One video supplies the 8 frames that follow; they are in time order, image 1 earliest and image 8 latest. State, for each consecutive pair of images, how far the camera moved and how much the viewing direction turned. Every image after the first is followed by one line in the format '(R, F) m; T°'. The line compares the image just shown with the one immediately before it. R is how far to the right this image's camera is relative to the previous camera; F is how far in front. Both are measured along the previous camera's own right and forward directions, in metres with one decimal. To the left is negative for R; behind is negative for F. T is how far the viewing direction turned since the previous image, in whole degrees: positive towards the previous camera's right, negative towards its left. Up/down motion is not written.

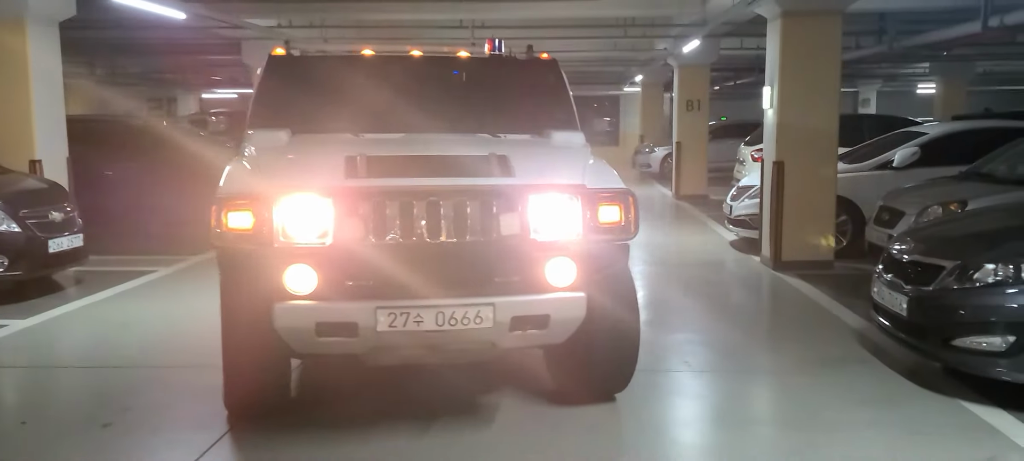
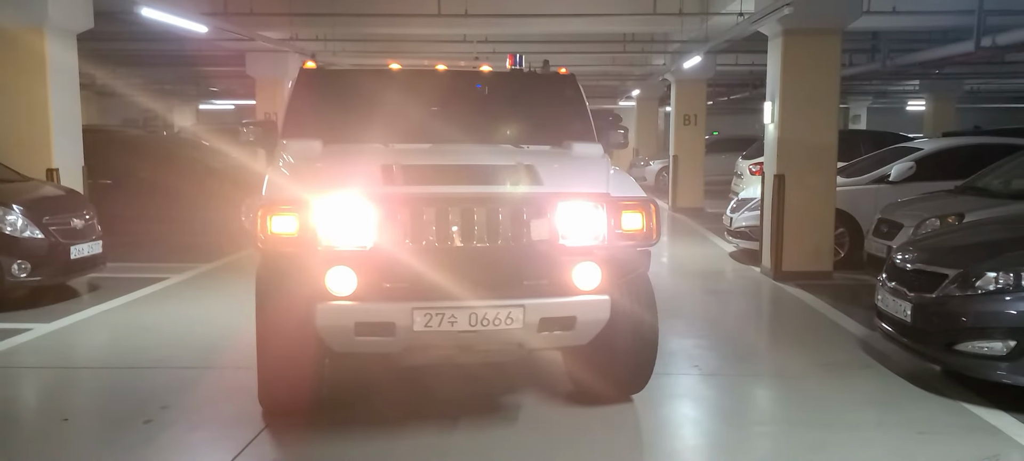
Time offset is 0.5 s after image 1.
(-0.2, -0.2) m; +1°
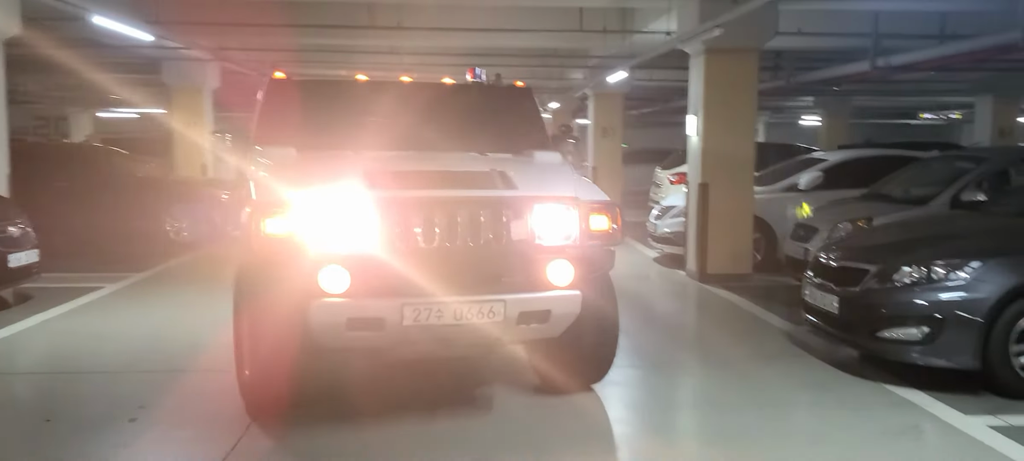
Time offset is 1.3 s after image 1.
(-0.3, -0.3) m; +6°
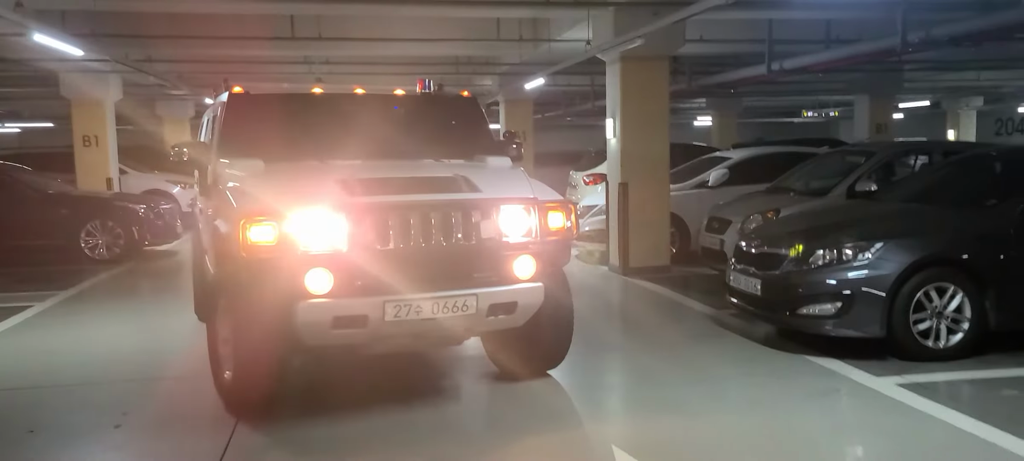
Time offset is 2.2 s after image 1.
(-0.3, -0.3) m; +7°
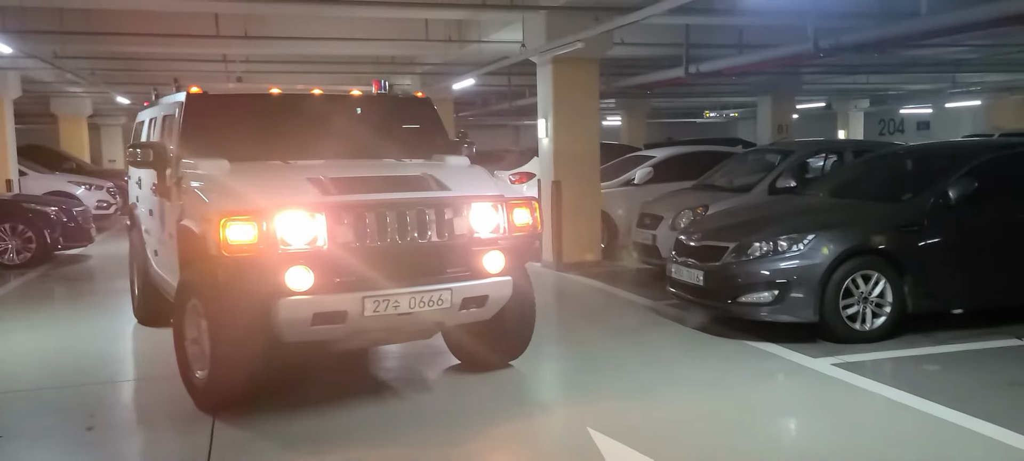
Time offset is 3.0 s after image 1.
(-0.4, -0.2) m; +7°
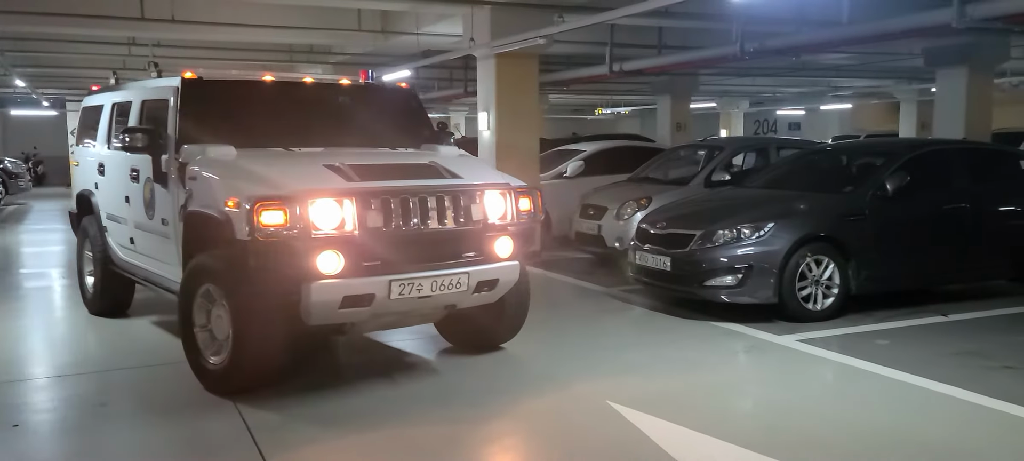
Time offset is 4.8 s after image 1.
(-0.7, -0.2) m; +8°
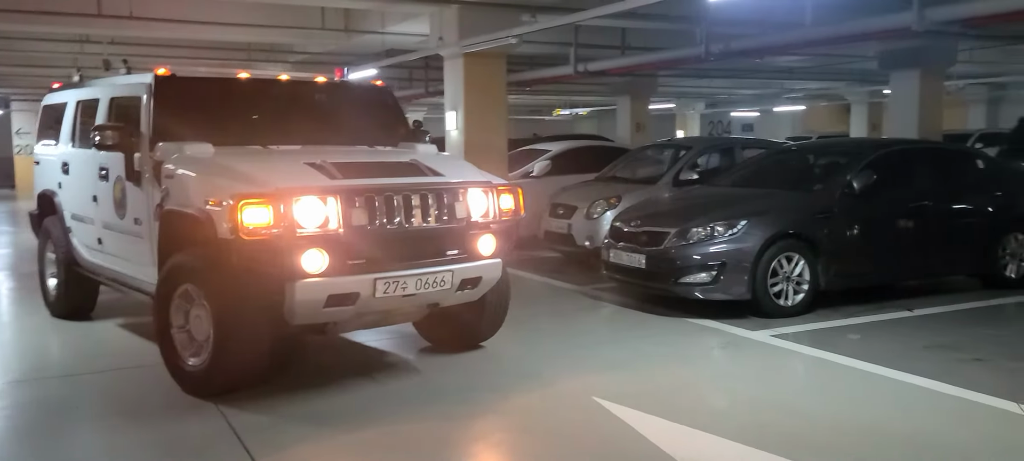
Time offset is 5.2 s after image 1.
(-0.2, 0.0) m; +3°
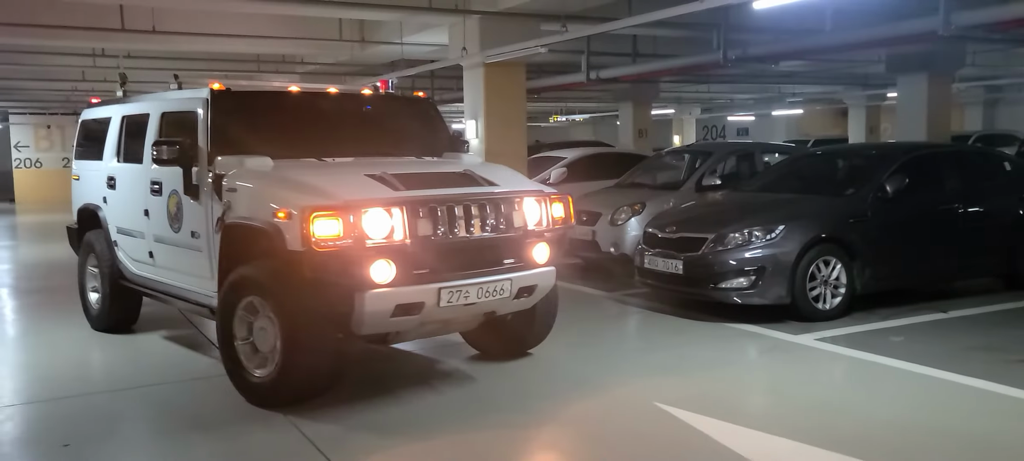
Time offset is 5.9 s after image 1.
(-0.4, -0.1) m; +1°
